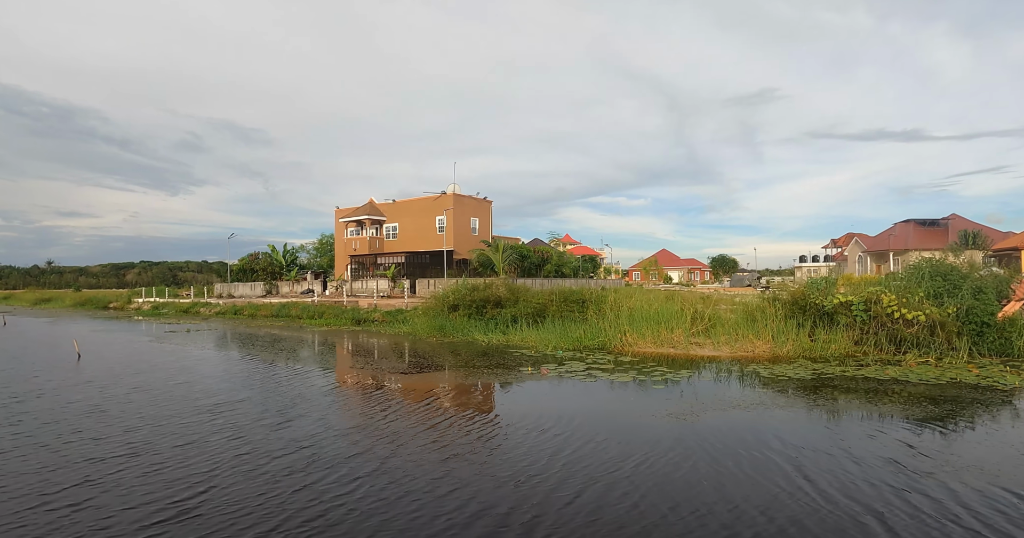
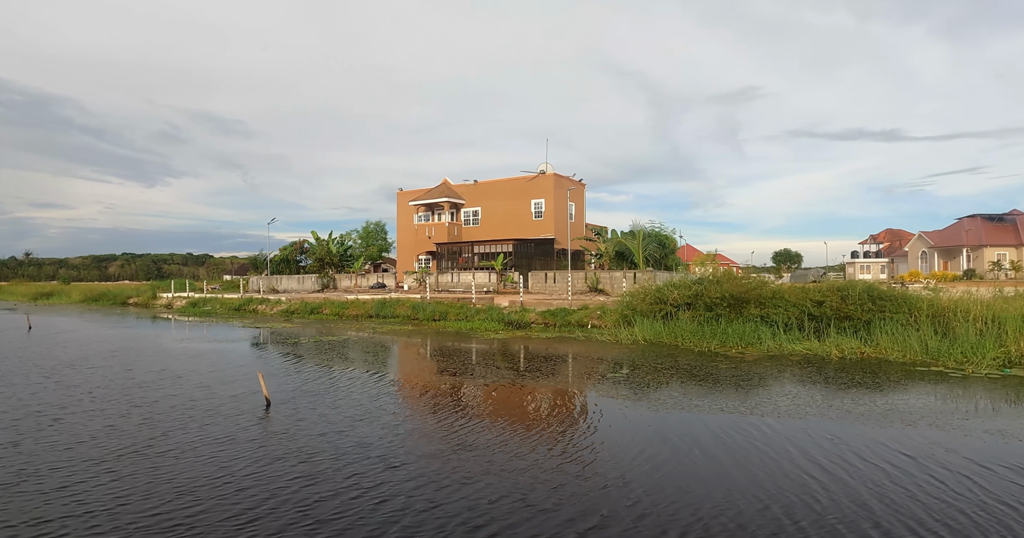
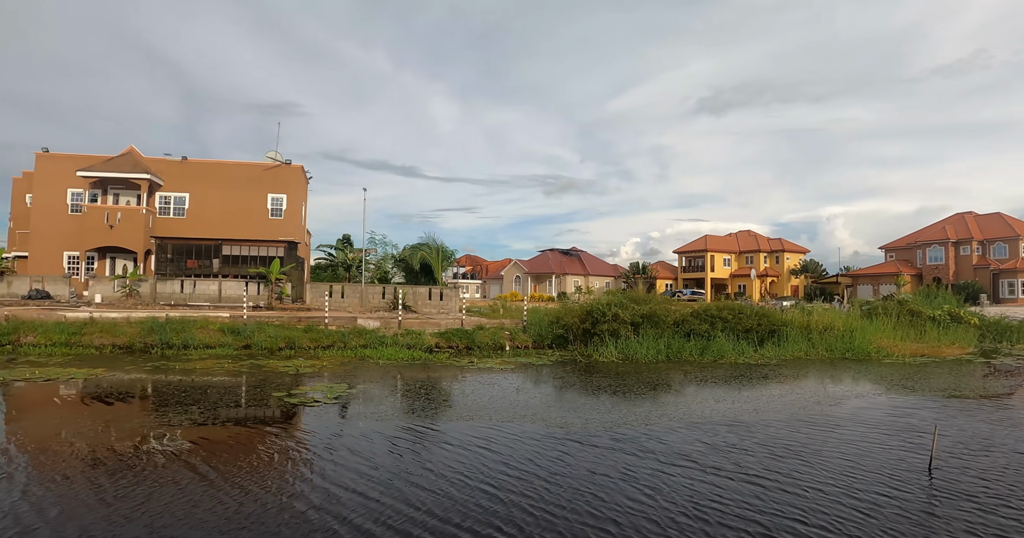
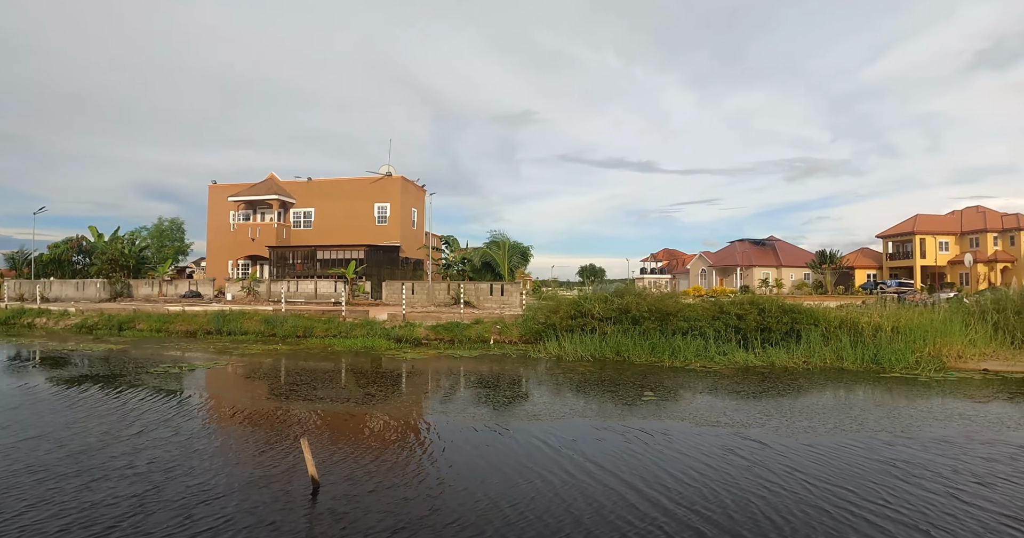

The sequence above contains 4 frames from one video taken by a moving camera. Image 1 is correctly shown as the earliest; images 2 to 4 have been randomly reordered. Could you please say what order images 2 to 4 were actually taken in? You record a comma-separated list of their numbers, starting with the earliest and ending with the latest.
2, 4, 3
